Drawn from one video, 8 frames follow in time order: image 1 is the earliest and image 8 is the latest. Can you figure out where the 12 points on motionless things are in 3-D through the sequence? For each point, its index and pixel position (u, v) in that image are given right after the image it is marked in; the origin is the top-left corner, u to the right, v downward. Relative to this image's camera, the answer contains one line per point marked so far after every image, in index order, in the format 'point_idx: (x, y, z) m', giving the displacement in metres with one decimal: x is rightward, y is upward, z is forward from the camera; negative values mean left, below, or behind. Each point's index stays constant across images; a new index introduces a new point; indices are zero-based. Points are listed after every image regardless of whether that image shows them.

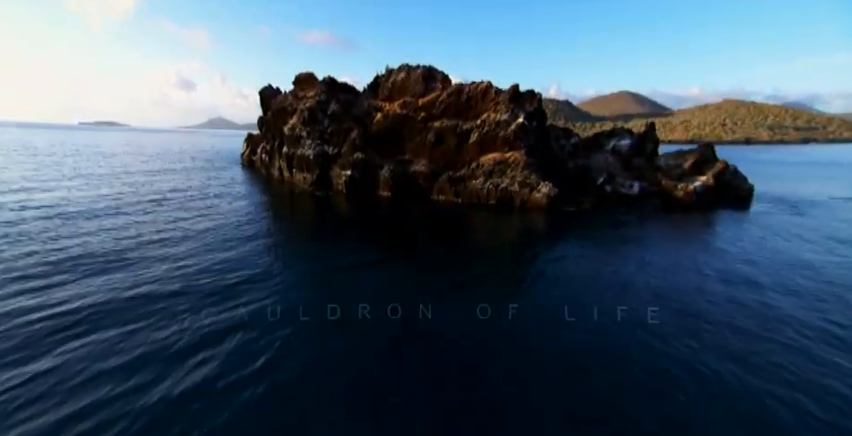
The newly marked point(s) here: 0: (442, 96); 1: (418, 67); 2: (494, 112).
0: (+0.9, +6.8, +18.5) m
1: (-0.5, +9.0, +19.5) m
2: (+3.7, +5.6, +17.4) m
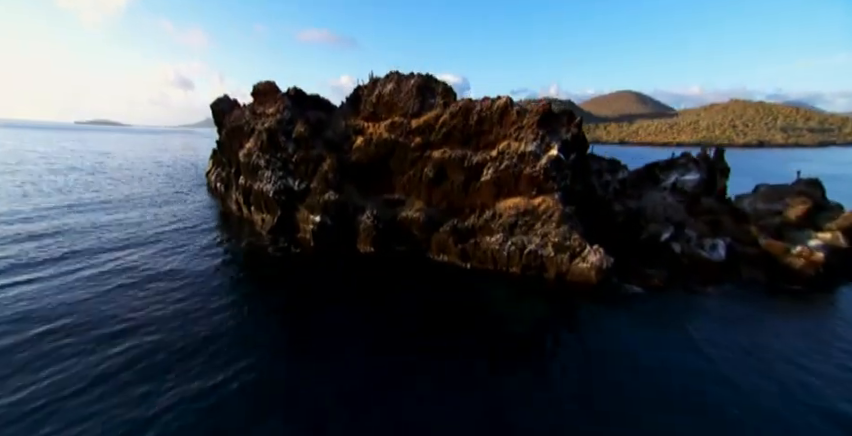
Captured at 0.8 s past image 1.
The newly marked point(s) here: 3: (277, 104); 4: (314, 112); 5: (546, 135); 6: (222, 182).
0: (+0.7, +4.2, +13.6) m
1: (-0.6, +6.3, +14.6) m
2: (+3.5, +2.9, +12.5) m
3: (-7.2, +5.5, +15.8) m
4: (-5.5, +5.2, +15.9) m
5: (+4.5, +3.1, +12.2) m
6: (-11.9, +2.2, +18.9) m
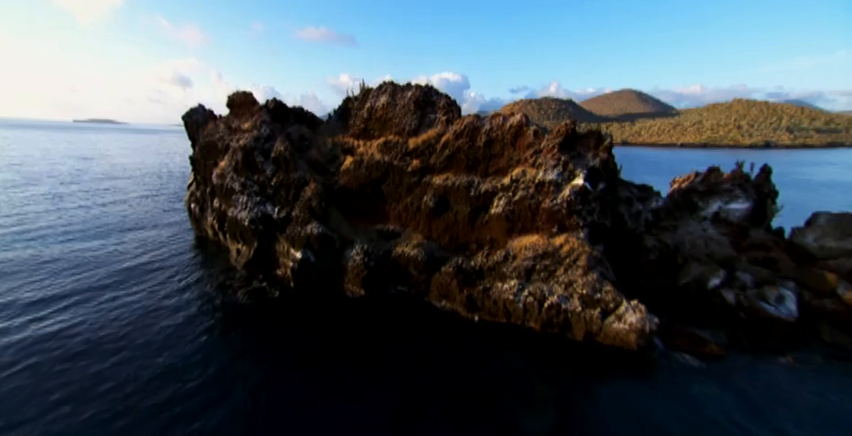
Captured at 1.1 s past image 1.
0: (+0.7, +2.9, +11.5) m
1: (-0.7, +5.0, +12.5) m
2: (+3.5, +1.6, +10.4) m
3: (-7.2, +4.2, +13.7) m
4: (-5.5, +3.8, +13.8) m
5: (+4.5, +1.8, +10.2) m
6: (-11.9, +0.8, +16.8) m
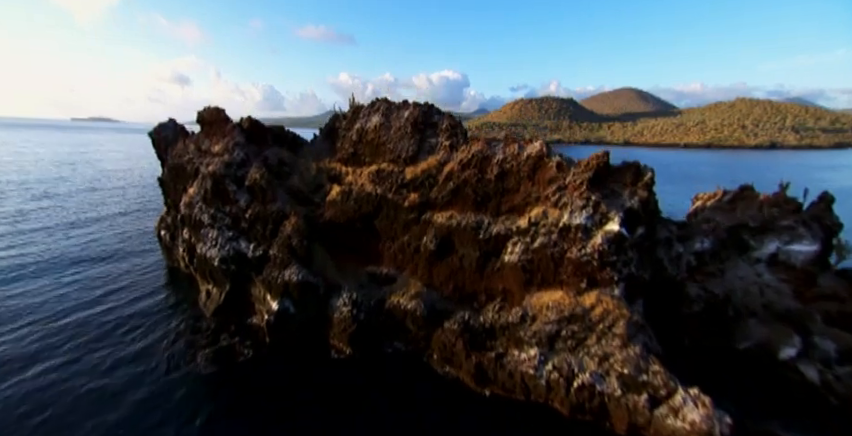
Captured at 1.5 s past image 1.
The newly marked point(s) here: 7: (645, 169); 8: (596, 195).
0: (+0.7, +1.5, +9.6) m
1: (-0.7, +3.7, +10.6) m
2: (+3.5, +0.2, +8.6) m
3: (-7.2, +2.8, +11.8) m
4: (-5.5, +2.5, +11.9) m
5: (+4.4, +0.4, +8.3) m
6: (-11.9, -0.5, +15.0) m
7: (+5.6, +1.3, +8.4) m
8: (+4.3, +0.6, +8.3) m
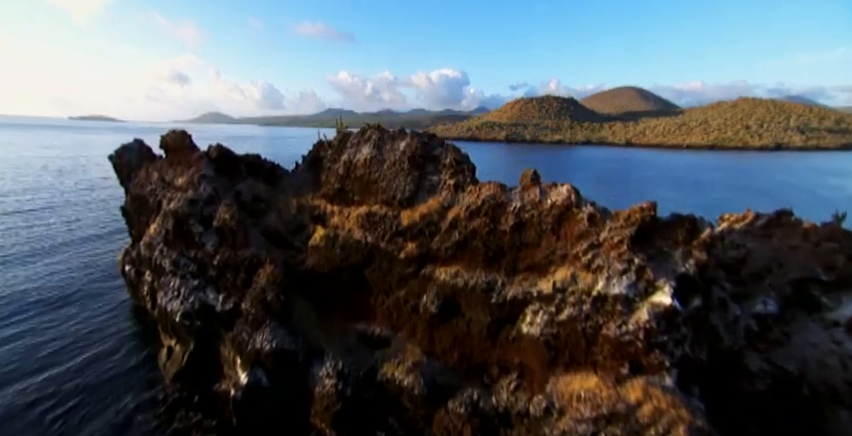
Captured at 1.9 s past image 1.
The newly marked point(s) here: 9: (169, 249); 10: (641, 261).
0: (+0.7, +0.1, +7.9) m
1: (-0.7, +2.3, +8.8) m
2: (+3.5, -1.1, +6.8) m
3: (-7.3, +1.5, +10.0) m
4: (-5.5, +1.1, +10.2) m
5: (+4.4, -0.9, +6.6) m
6: (-11.9, -1.9, +13.2) m
7: (+5.6, -0.1, +6.7) m
8: (+4.3, -0.8, +6.6) m
9: (-7.8, -0.9, +10.0) m
10: (+4.4, -0.9, +6.6) m
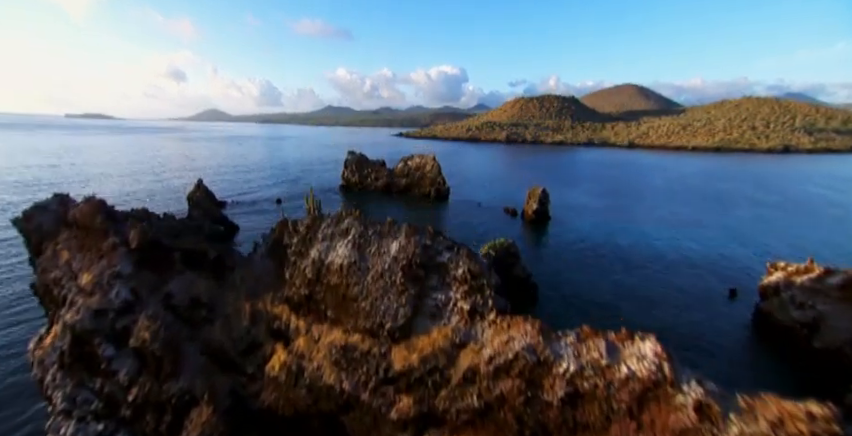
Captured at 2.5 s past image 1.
0: (+0.7, -2.3, +5.2) m
1: (-0.7, -0.2, +6.1) m
2: (+3.5, -3.6, +4.2) m
3: (-7.2, -1.0, +7.3) m
4: (-5.5, -1.4, +7.5) m
5: (+4.5, -3.4, +3.9) m
6: (-11.9, -4.3, +10.5) m
7: (+5.7, -2.6, +4.0) m
8: (+4.4, -3.3, +3.9) m
9: (-7.8, -3.4, +7.3) m
10: (+4.4, -3.4, +3.9) m
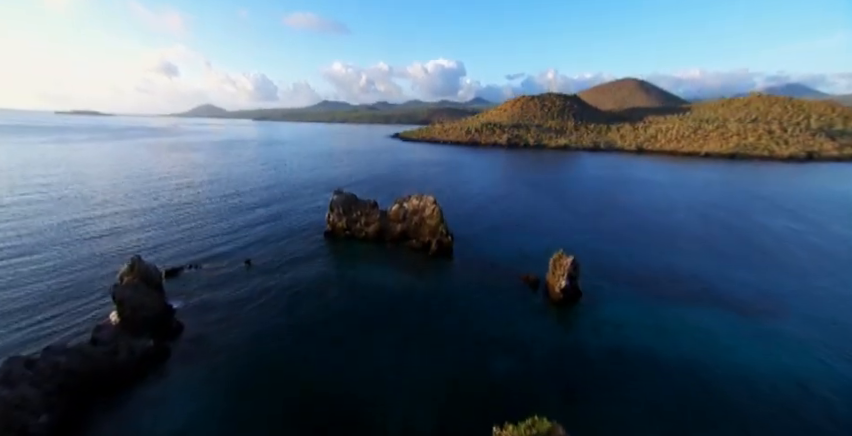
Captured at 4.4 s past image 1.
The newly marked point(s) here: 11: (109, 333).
0: (+0.9, -8.9, -1.5) m
1: (-0.5, -6.7, -0.6) m
2: (+3.7, -10.1, -2.5) m
3: (-7.1, -7.6, +0.6) m
4: (-5.3, -7.9, +0.7) m
5: (+4.7, -9.9, -2.8) m
6: (-11.7, -11.0, +3.8) m
7: (+5.9, -9.1, -2.6) m
8: (+4.6, -9.8, -2.8) m
9: (-7.6, -10.0, +0.6) m
10: (+4.6, -9.9, -2.7) m
11: (-17.7, -6.4, +18.3) m
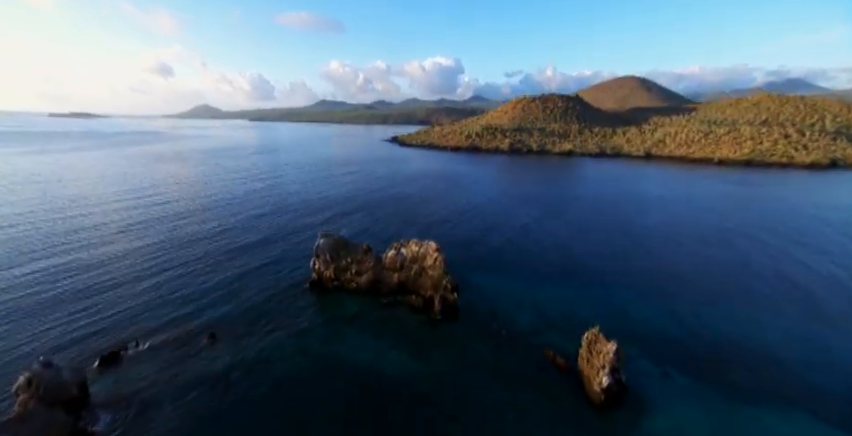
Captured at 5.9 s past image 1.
0: (+1.3, -13.9, -7.1) m
1: (-0.2, -11.8, -6.2) m
2: (+4.1, -15.1, -8.1) m
3: (-6.7, -12.7, -5.0) m
4: (-5.0, -13.0, -4.9) m
5: (+5.0, -14.9, -8.4) m
6: (-11.3, -16.1, -1.8) m
7: (+6.2, -14.0, -8.2) m
8: (+4.9, -14.8, -8.4) m
9: (-7.2, -15.1, -5.0) m
10: (+5.0, -14.8, -8.4) m
11: (-17.4, -11.5, +12.6) m
